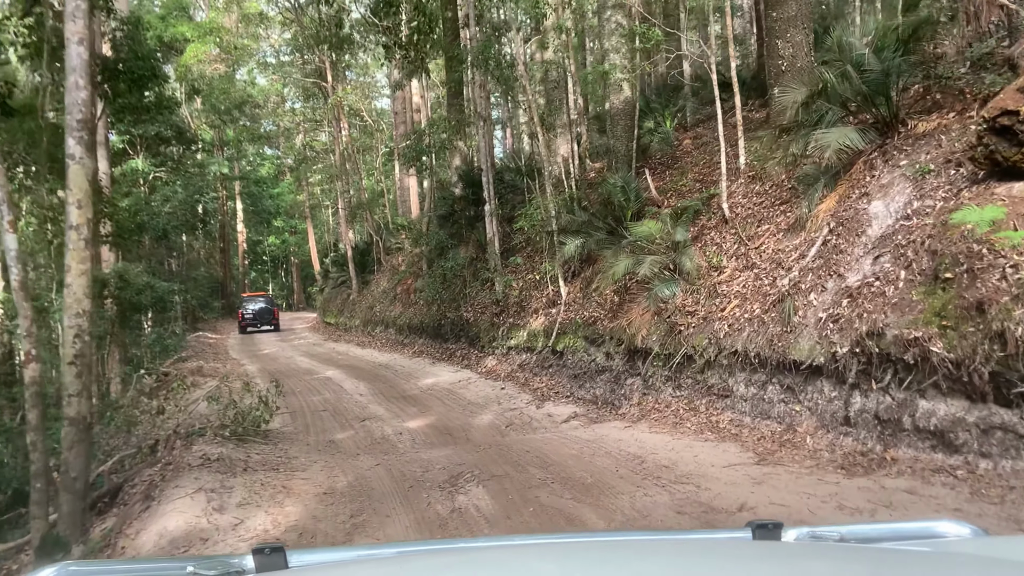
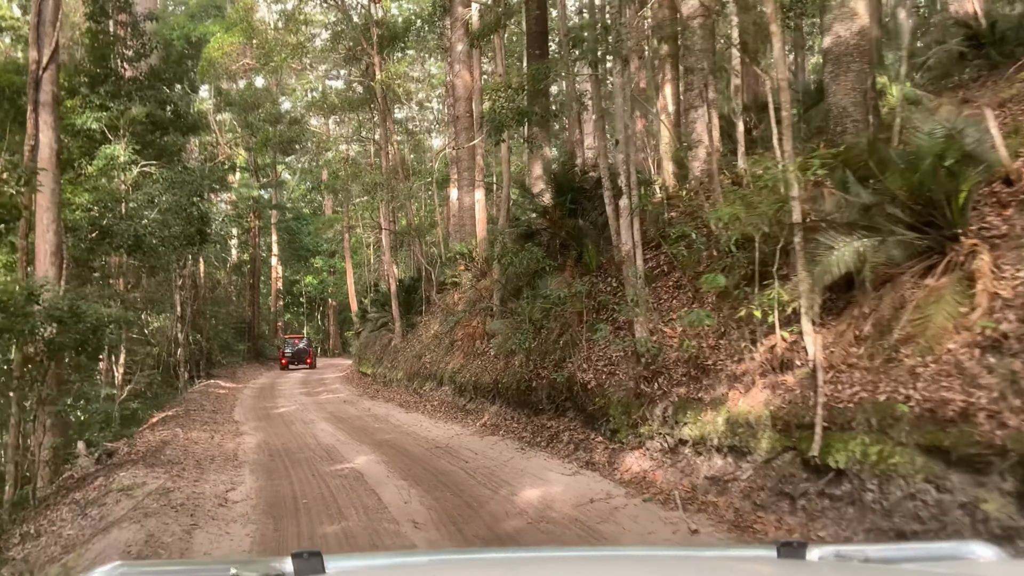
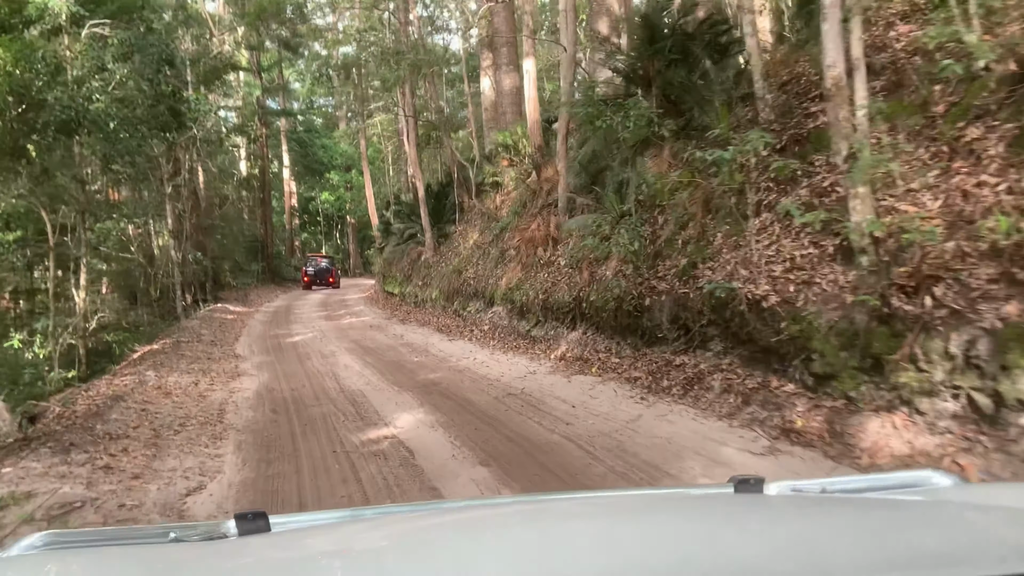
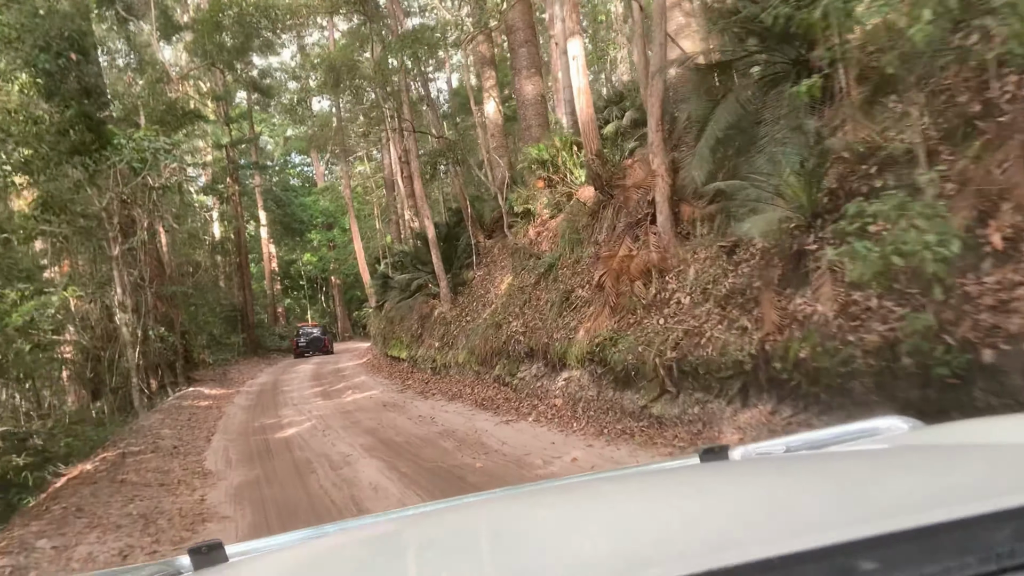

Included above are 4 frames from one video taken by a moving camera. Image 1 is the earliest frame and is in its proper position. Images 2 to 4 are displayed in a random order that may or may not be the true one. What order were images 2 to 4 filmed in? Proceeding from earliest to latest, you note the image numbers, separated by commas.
2, 3, 4
